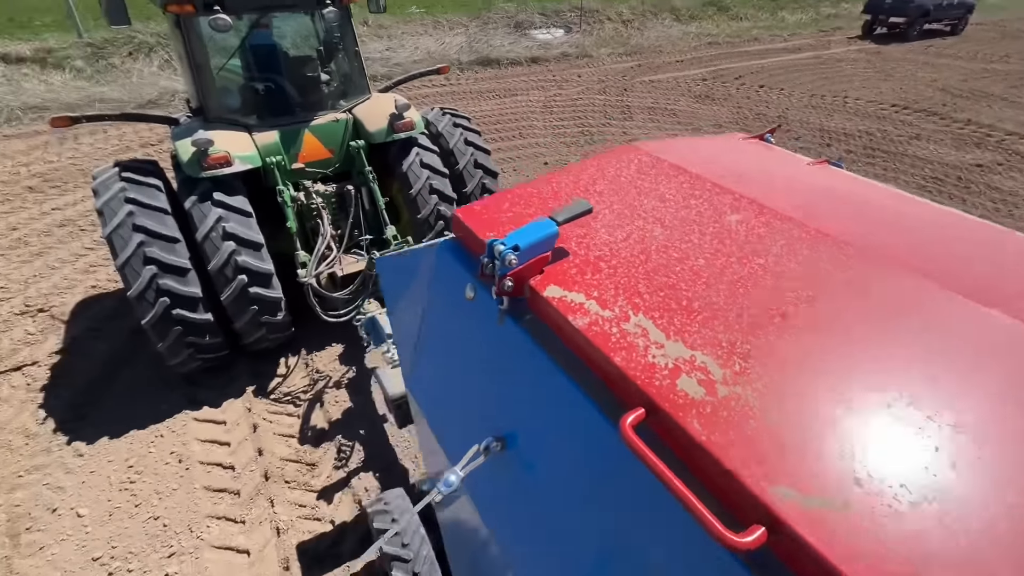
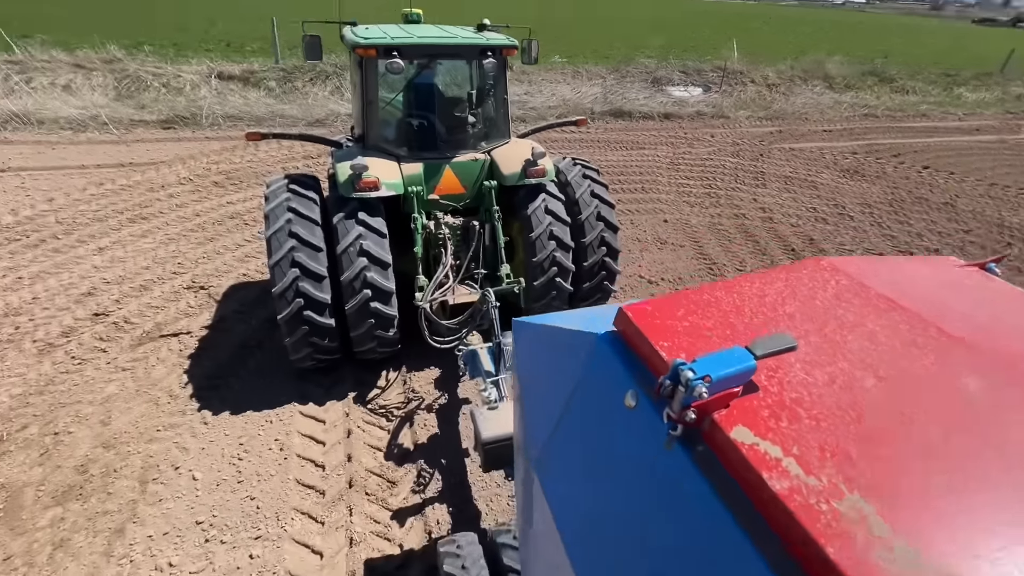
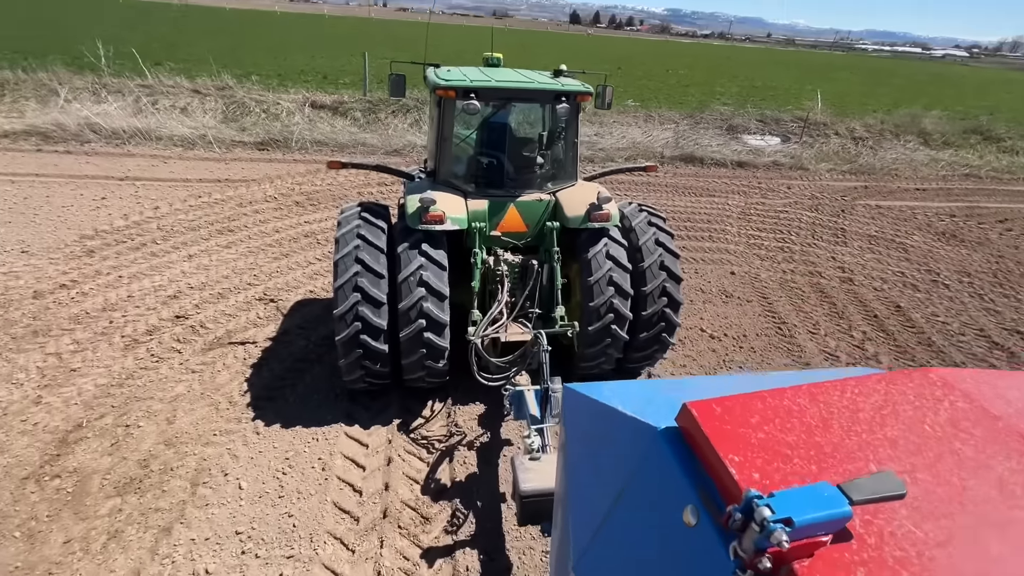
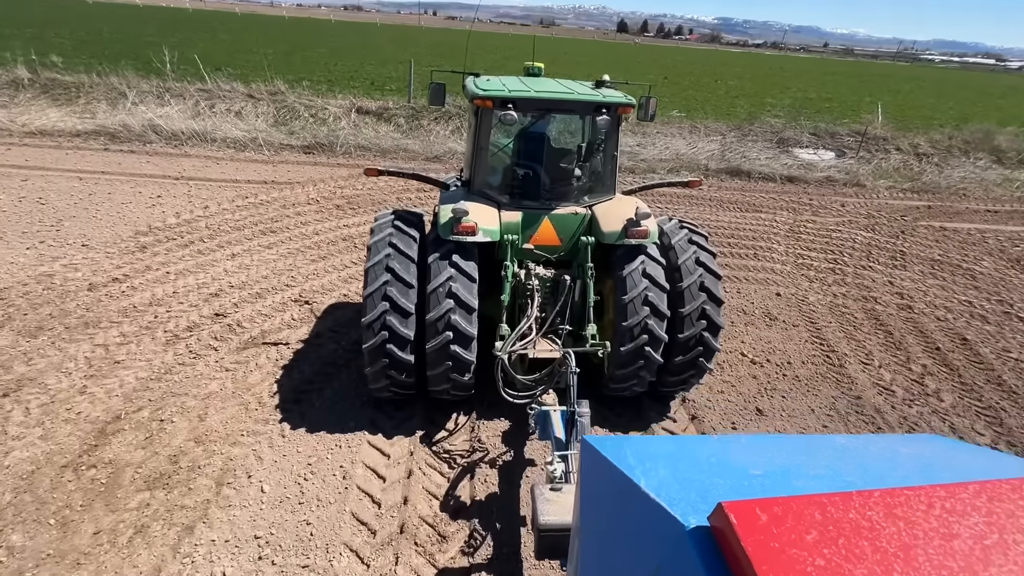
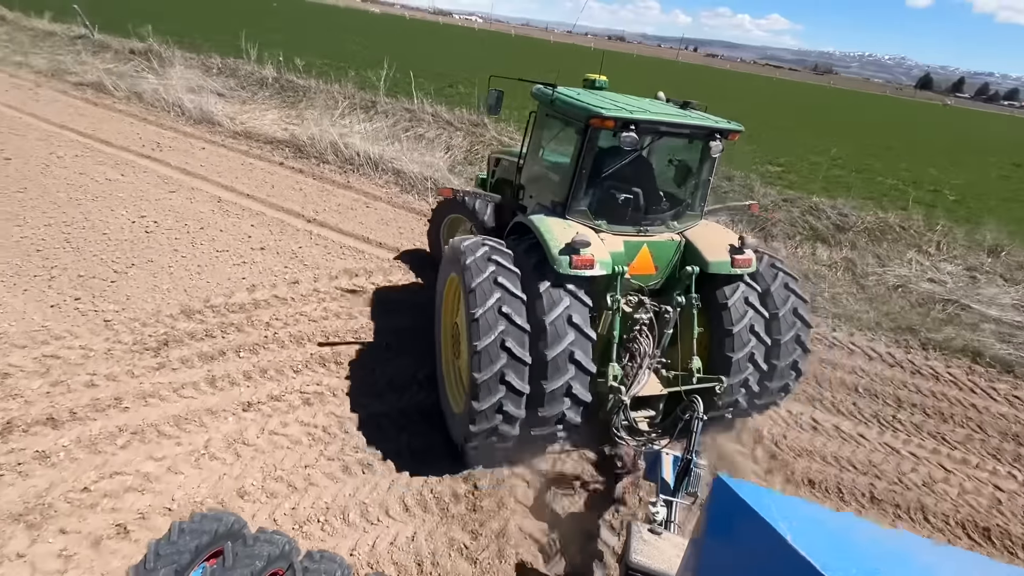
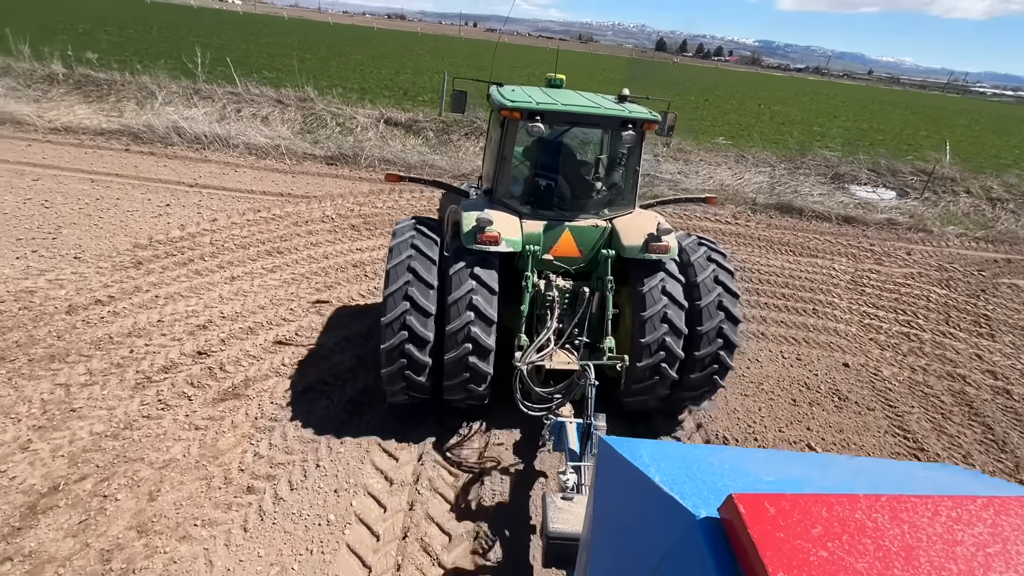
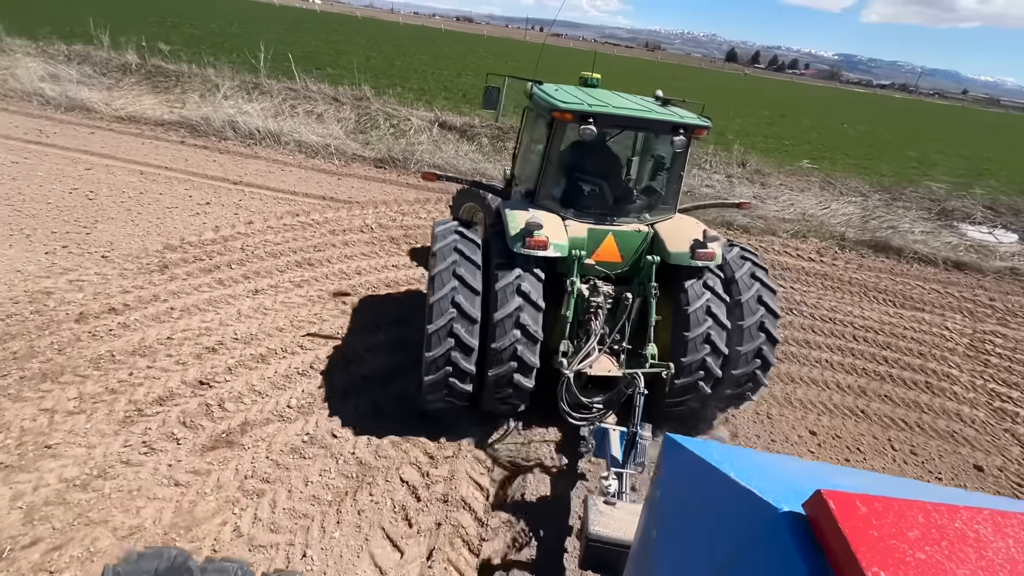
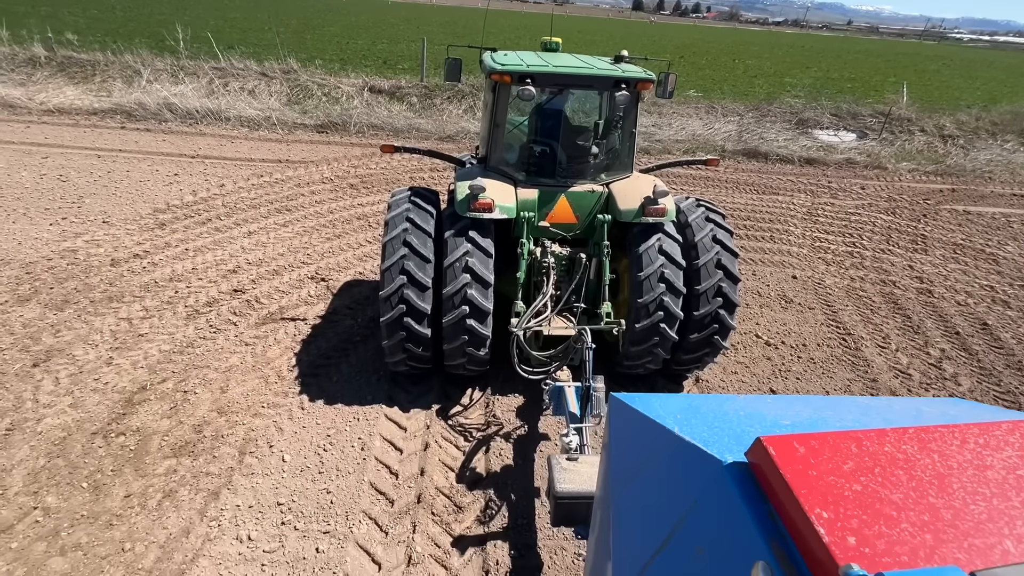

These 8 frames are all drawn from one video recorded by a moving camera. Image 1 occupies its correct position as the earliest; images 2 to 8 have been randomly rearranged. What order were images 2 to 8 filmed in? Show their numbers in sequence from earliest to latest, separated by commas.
2, 3, 4, 8, 6, 7, 5
